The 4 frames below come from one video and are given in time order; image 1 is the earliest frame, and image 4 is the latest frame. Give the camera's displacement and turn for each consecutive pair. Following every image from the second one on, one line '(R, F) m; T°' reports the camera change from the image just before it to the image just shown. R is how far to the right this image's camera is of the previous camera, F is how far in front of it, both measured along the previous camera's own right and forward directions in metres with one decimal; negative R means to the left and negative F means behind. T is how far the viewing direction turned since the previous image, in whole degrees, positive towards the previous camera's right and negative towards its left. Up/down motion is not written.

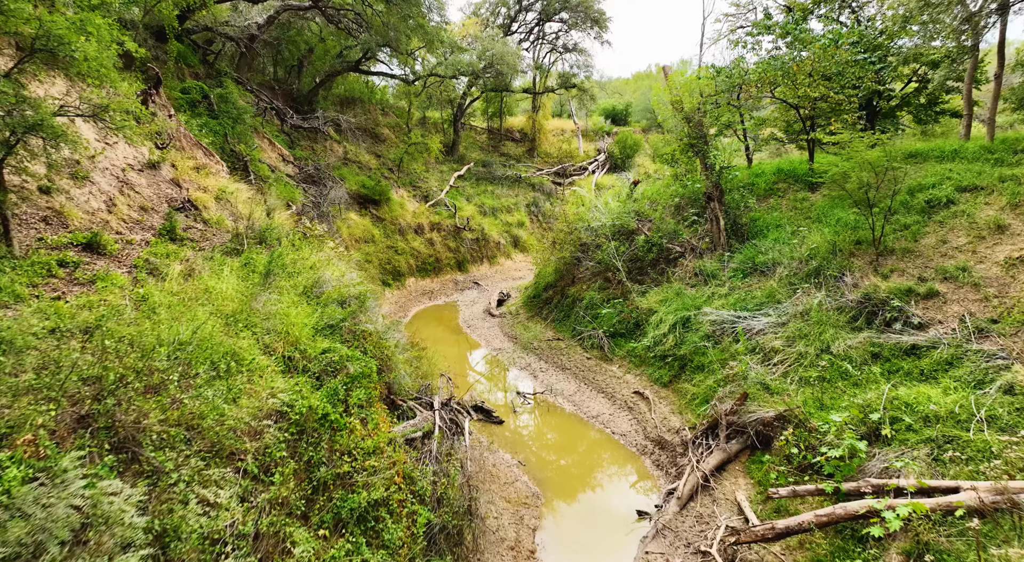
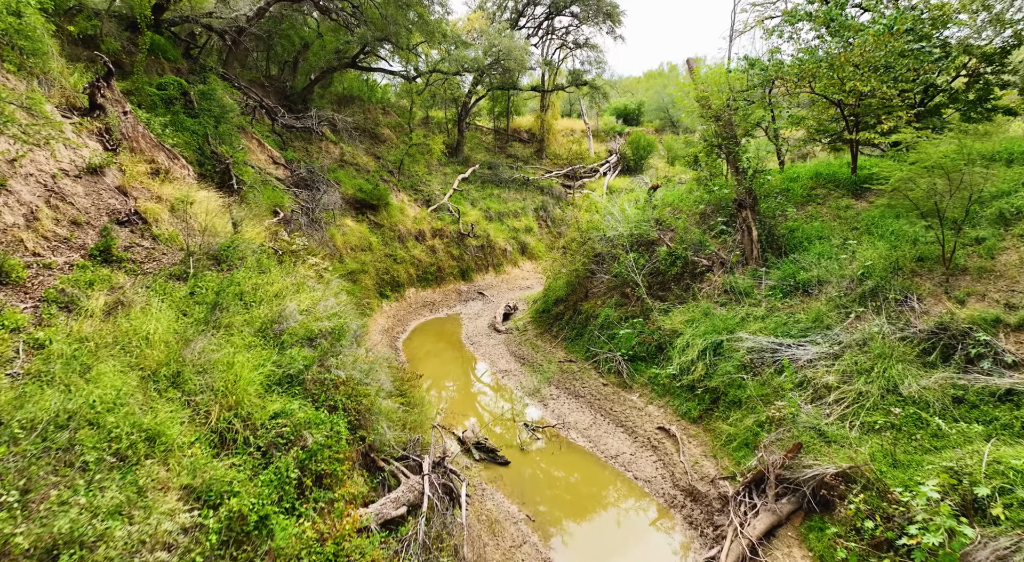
(0.0, +1.4) m; -1°
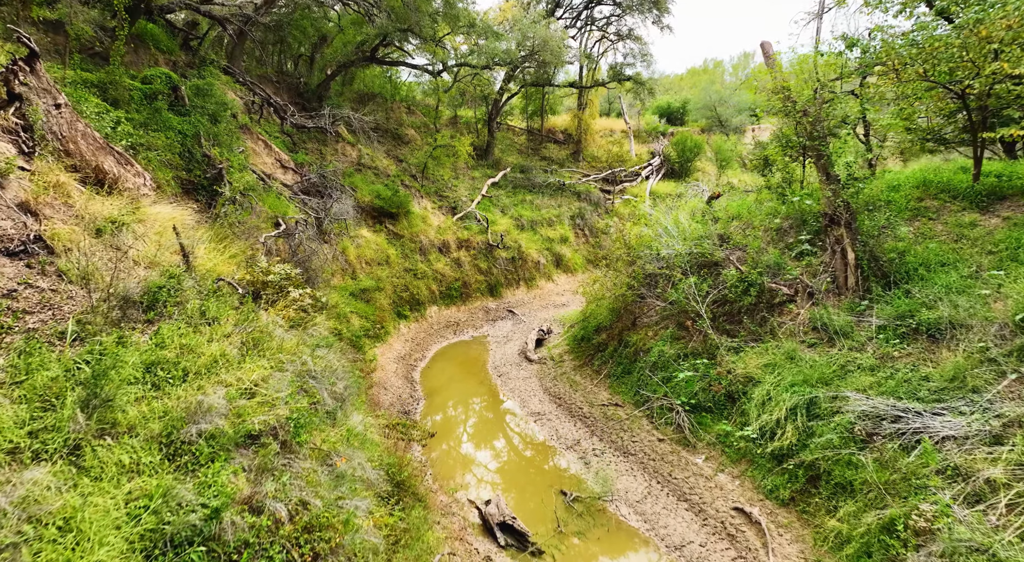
(-0.1, +2.2) m; -3°
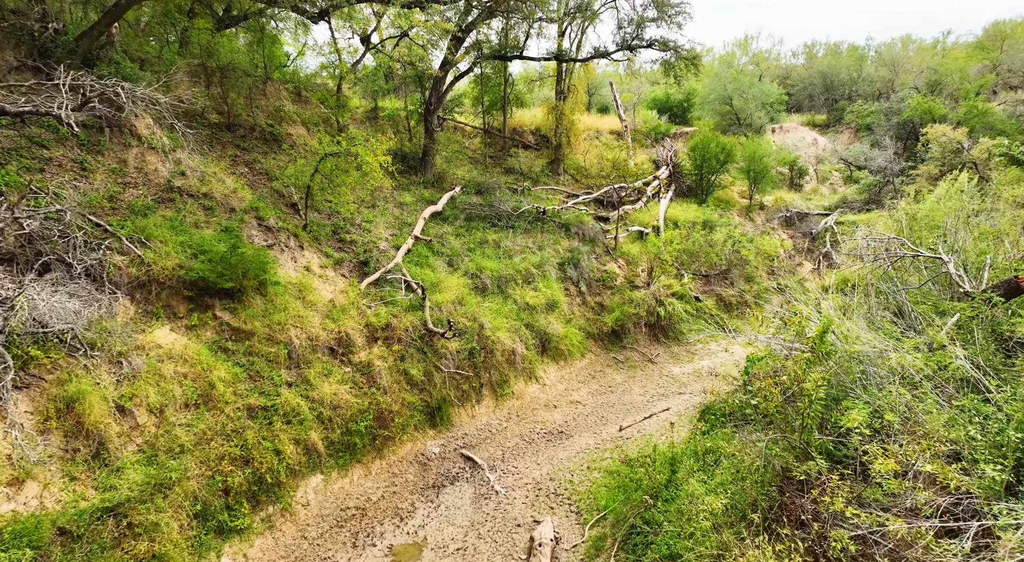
(-0.1, +9.0) m; +5°
